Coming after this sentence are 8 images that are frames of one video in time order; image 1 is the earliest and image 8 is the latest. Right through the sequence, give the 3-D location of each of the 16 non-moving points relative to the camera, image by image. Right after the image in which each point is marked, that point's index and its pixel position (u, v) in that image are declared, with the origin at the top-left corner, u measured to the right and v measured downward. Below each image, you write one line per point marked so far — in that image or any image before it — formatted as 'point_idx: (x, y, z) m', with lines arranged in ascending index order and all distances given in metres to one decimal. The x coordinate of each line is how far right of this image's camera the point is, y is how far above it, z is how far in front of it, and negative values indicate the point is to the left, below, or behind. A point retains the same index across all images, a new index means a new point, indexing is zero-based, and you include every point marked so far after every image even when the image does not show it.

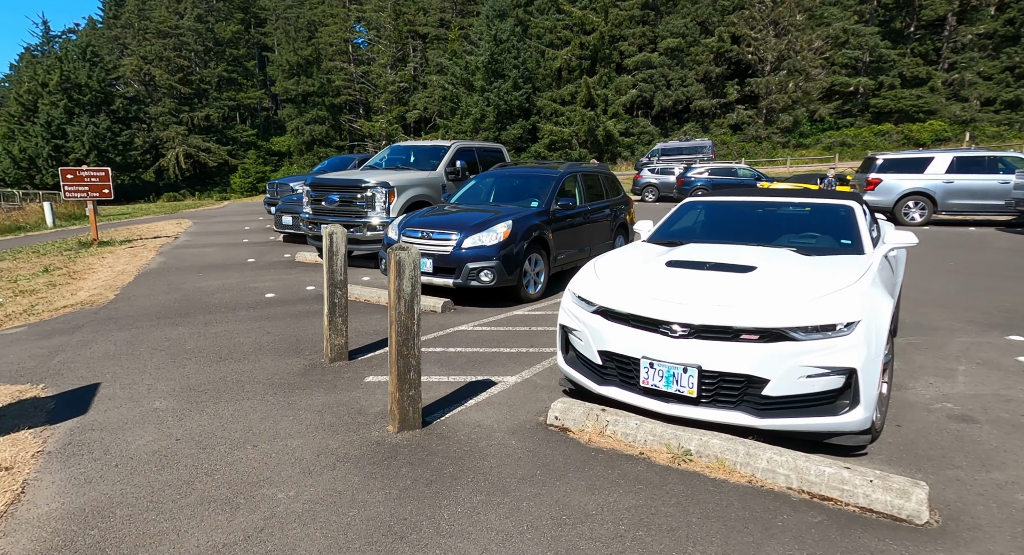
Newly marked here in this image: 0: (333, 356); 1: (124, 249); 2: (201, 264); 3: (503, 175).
0: (-1.5, -0.7, +5.0) m
1: (-8.6, +0.6, +13.4) m
2: (-5.7, +0.3, +11.1) m
3: (-0.2, +1.5, +8.9) m
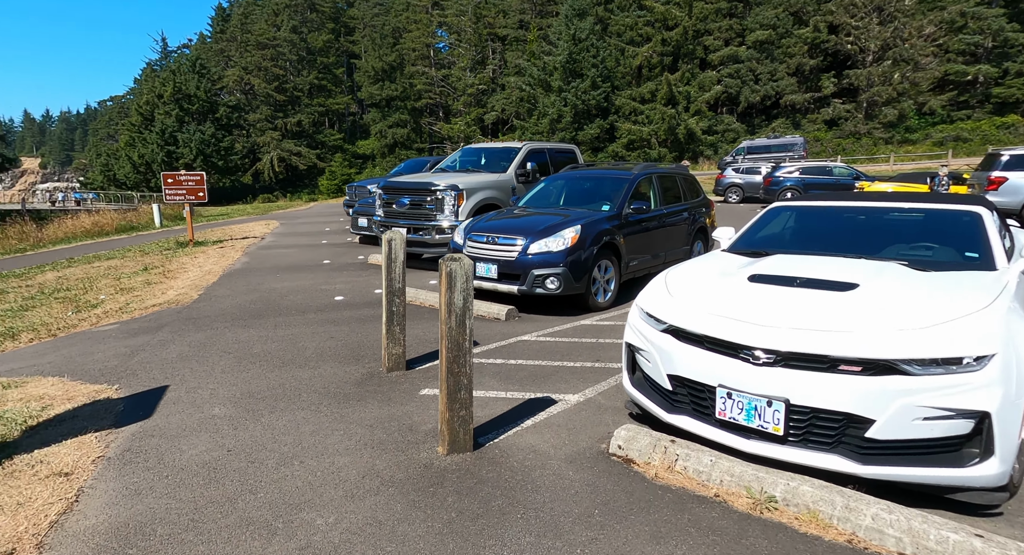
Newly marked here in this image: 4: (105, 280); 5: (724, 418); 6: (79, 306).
0: (-1.0, -0.7, +4.9) m
1: (-6.9, +0.7, +14.1) m
2: (-4.4, +0.2, +11.4) m
3: (+0.9, +1.4, +8.5) m
4: (-7.6, 0.0, +11.4) m
5: (+1.0, -0.7, +2.9) m
6: (-6.5, -0.4, +9.2) m
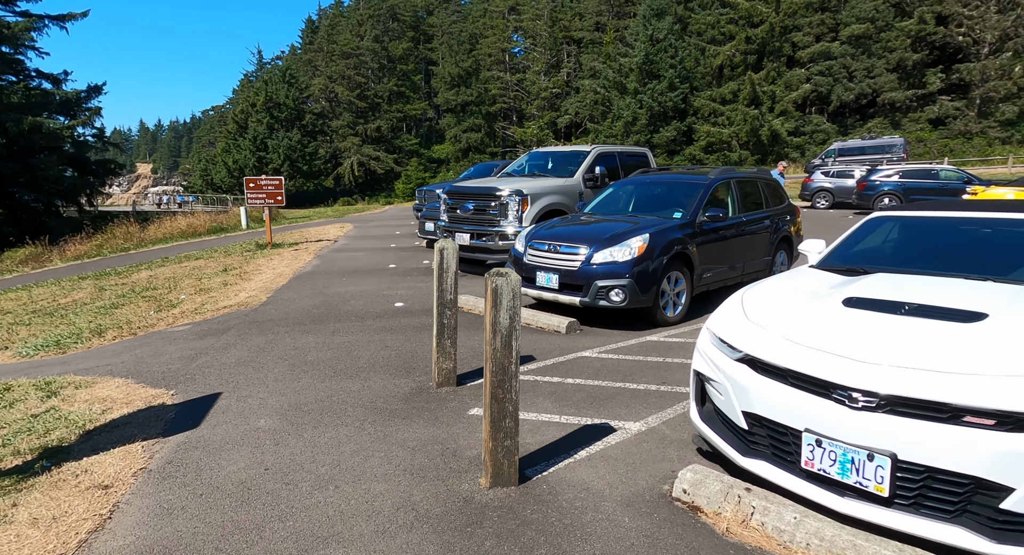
0: (-0.5, -0.8, +4.6) m
1: (-5.3, +0.6, +14.5) m
2: (-3.1, +0.2, +11.6) m
3: (+1.8, +1.3, +8.0) m
4: (-6.3, 0.0, +11.9) m
5: (+1.2, -0.8, +2.4) m
6: (-5.5, -0.4, +9.6) m
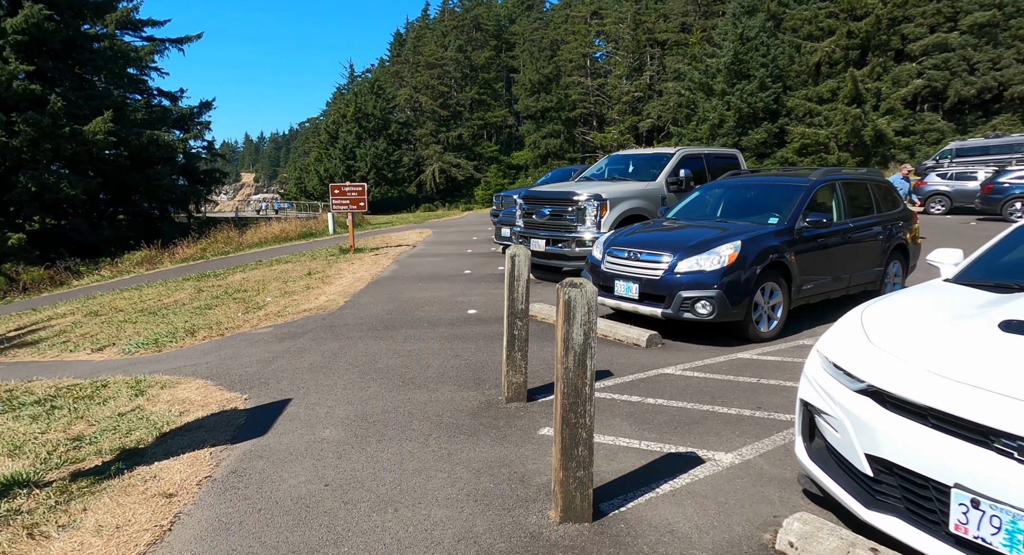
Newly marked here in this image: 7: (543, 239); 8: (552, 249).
0: (0.0, -0.8, +4.4) m
1: (-3.5, +0.5, +14.8) m
2: (-1.7, +0.1, +11.6) m
3: (+2.8, +1.1, +7.5) m
4: (-4.8, -0.1, +12.3) m
5: (+1.4, -0.8, +2.0) m
6: (-4.3, -0.5, +9.9) m
7: (+0.5, +0.6, +9.6) m
8: (+0.6, +0.4, +9.4) m
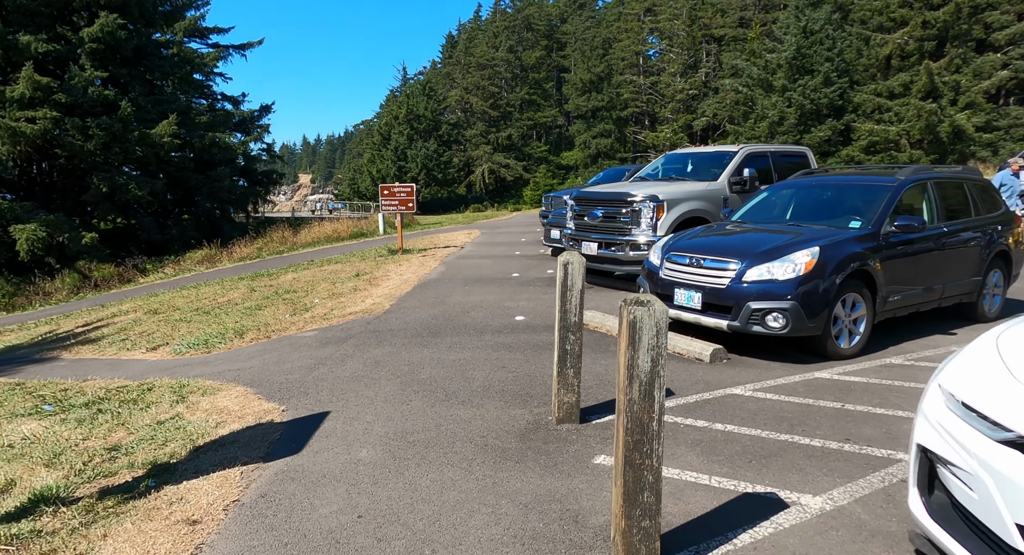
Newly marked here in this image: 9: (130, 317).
0: (+0.3, -0.9, +4.0) m
1: (-2.3, +0.5, +14.6) m
2: (-0.7, 0.0, +11.3) m
3: (+3.4, +1.0, +6.9) m
4: (-3.8, -0.1, +12.3) m
5: (+1.6, -0.9, +1.5) m
6: (-3.5, -0.5, +9.9) m
7: (+1.3, +0.5, +9.2) m
8: (+1.4, +0.4, +9.0) m
9: (-8.2, -0.9, +13.0) m
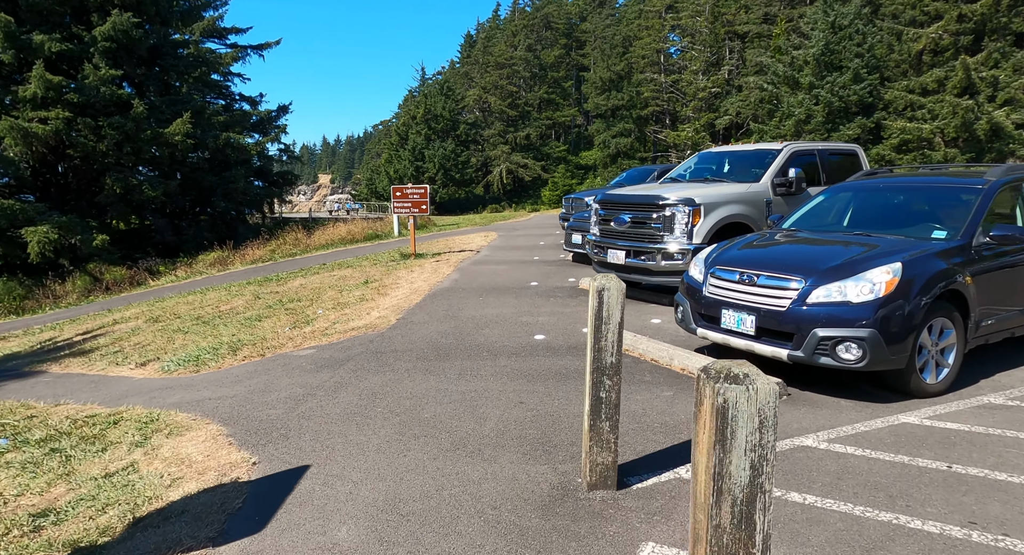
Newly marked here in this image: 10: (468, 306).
0: (+0.4, -1.1, +3.2) m
1: (-1.8, +0.3, +13.9) m
2: (-0.4, -0.1, +10.5) m
3: (+3.5, +0.9, +6.0) m
4: (-3.5, -0.3, +11.6) m
5: (+1.6, -1.1, +0.6) m
6: (-3.2, -0.6, +9.2) m
7: (+1.5, +0.4, +8.3) m
8: (+1.6, +0.2, +8.1) m
9: (-7.9, -1.0, +12.4) m
10: (-0.6, -0.4, +8.5) m
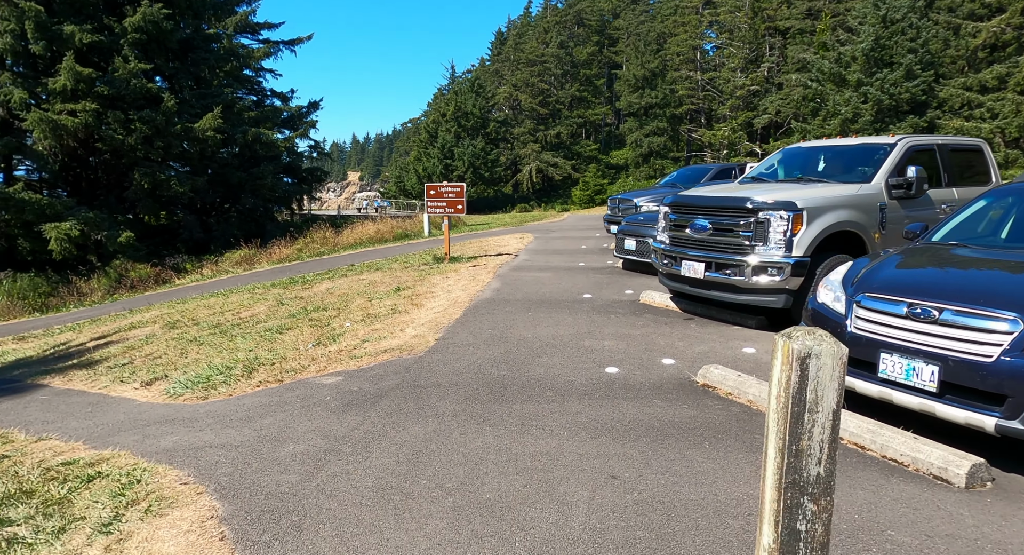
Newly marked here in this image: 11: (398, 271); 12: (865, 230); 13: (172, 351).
0: (+0.9, -1.2, +2.0) m
1: (-0.9, +0.2, +12.8) m
2: (+0.4, -0.3, +9.4) m
3: (+4.1, +0.7, +4.6) m
4: (-2.7, -0.4, +10.5) m
5: (+1.9, -1.3, -0.6) m
6: (-2.5, -0.8, +8.1) m
7: (+2.2, +0.2, +7.1) m
8: (+2.3, 0.0, +6.9) m
9: (-7.0, -1.0, +11.6) m
10: (+0.1, -0.6, +7.3) m
11: (-2.6, +0.2, +13.9) m
12: (+3.8, +0.5, +6.6) m
13: (-5.2, -1.1, +9.1) m
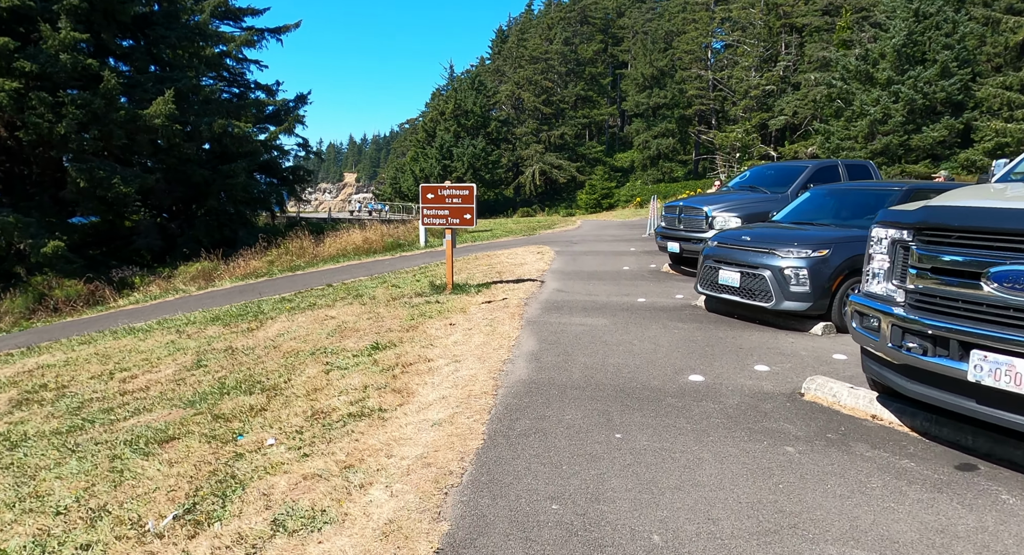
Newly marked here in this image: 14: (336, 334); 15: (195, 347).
0: (+1.4, -1.8, -2.0) m
1: (-0.5, -0.4, +8.8) m
2: (+0.8, -0.9, +5.4) m
3: (+4.7, +0.1, +0.7) m
4: (-2.2, -1.0, +6.6) m
5: (+2.5, -1.8, -4.6) m
6: (-2.0, -1.3, +4.1) m
7: (+2.7, -0.4, +3.1) m
8: (+2.8, -0.6, +2.9) m
9: (-6.5, -1.6, +7.6) m
10: (+0.6, -1.1, +3.4) m
11: (-2.2, -0.4, +9.9) m
12: (+4.3, -0.1, +2.6) m
13: (-4.7, -1.7, +5.1) m
14: (-2.4, -0.7, +8.3) m
15: (-4.7, -1.0, +9.0) m
